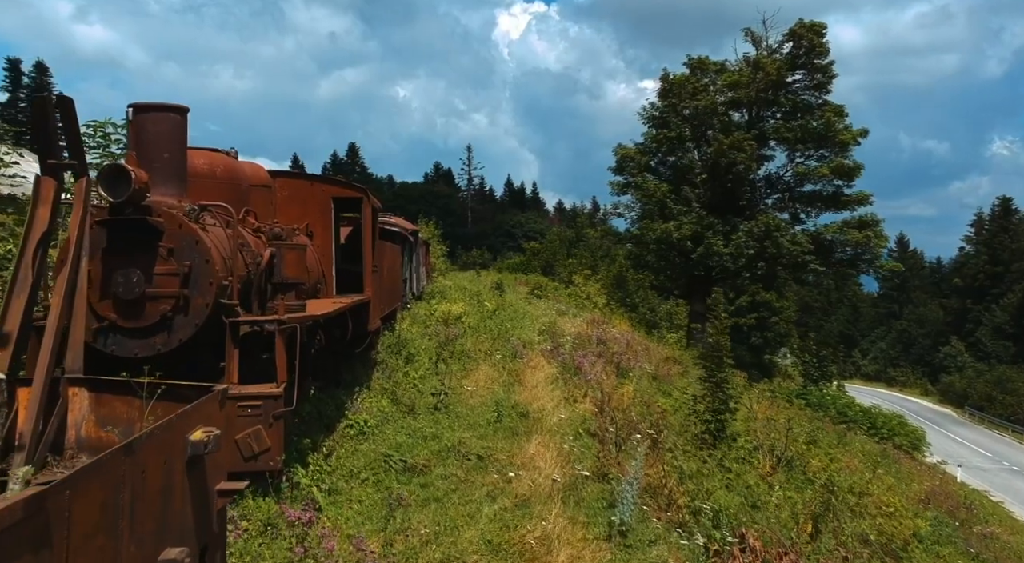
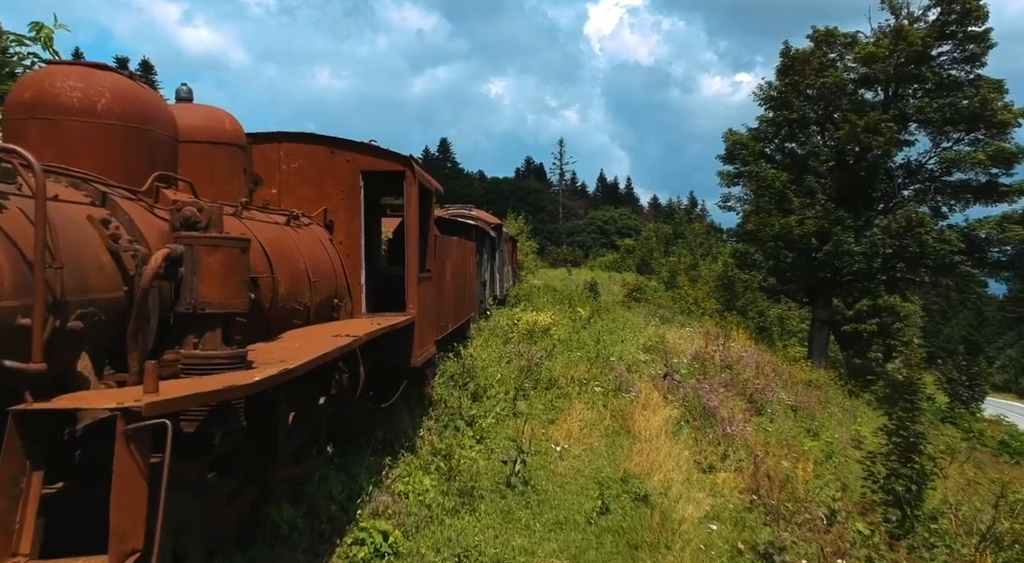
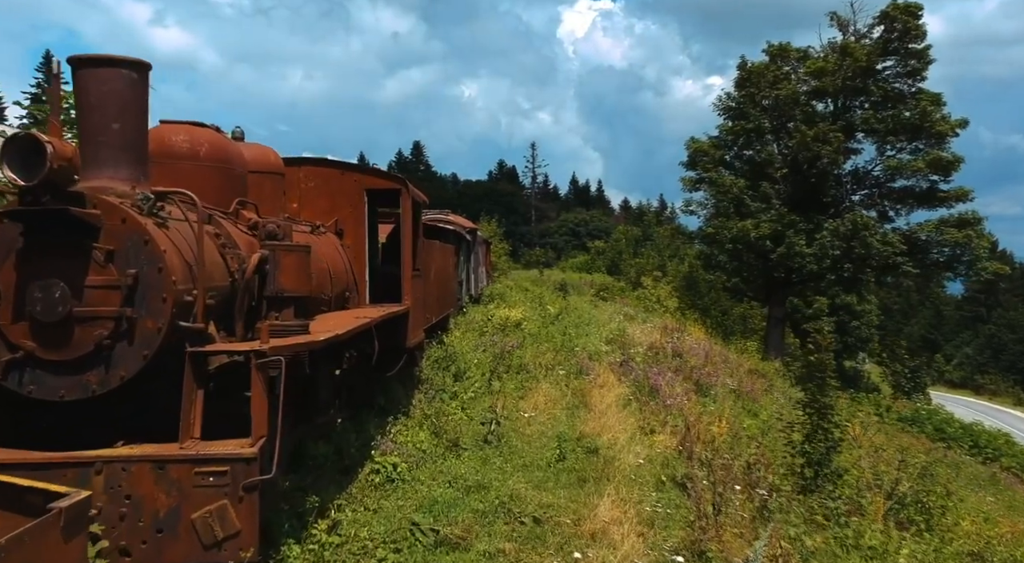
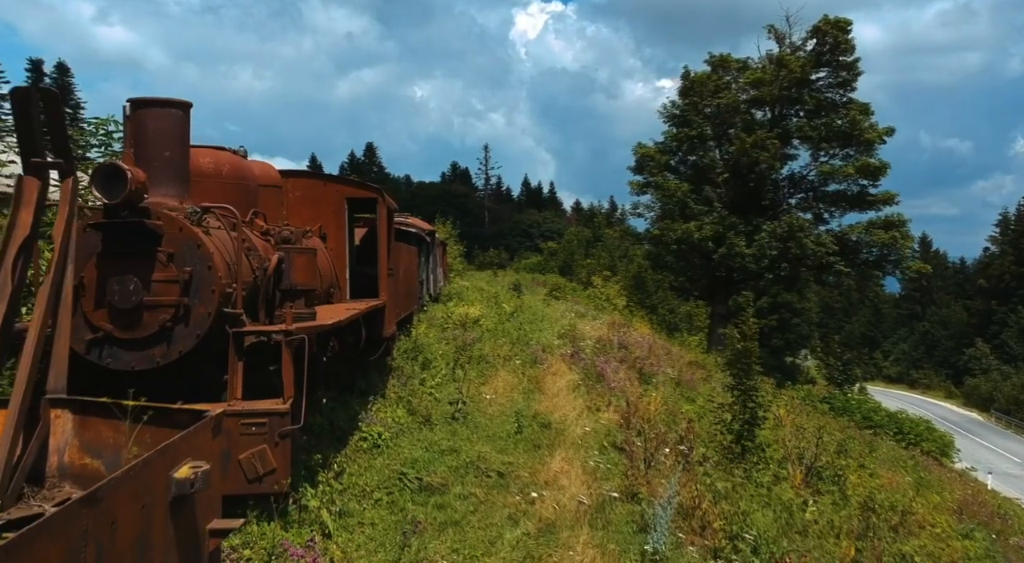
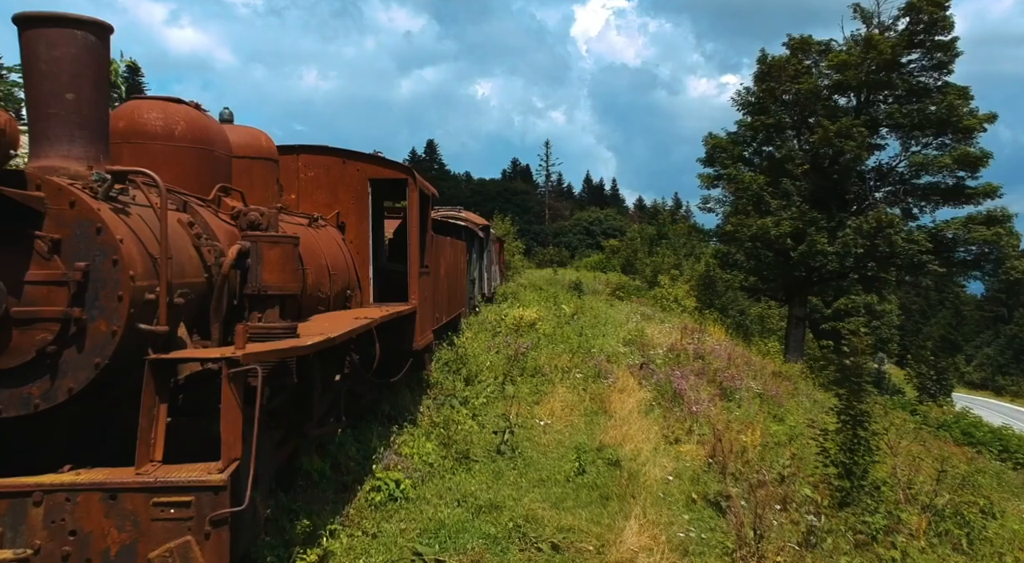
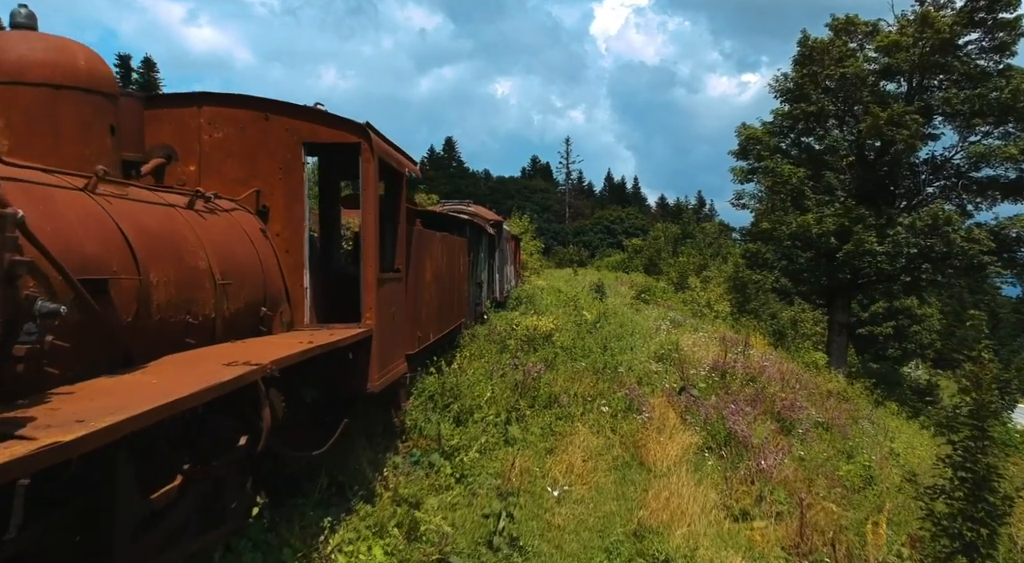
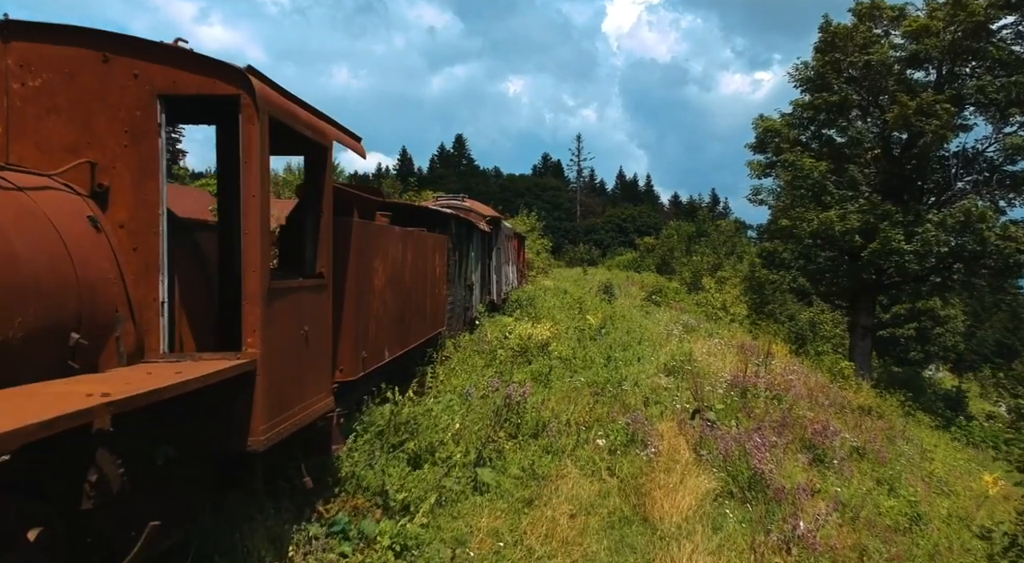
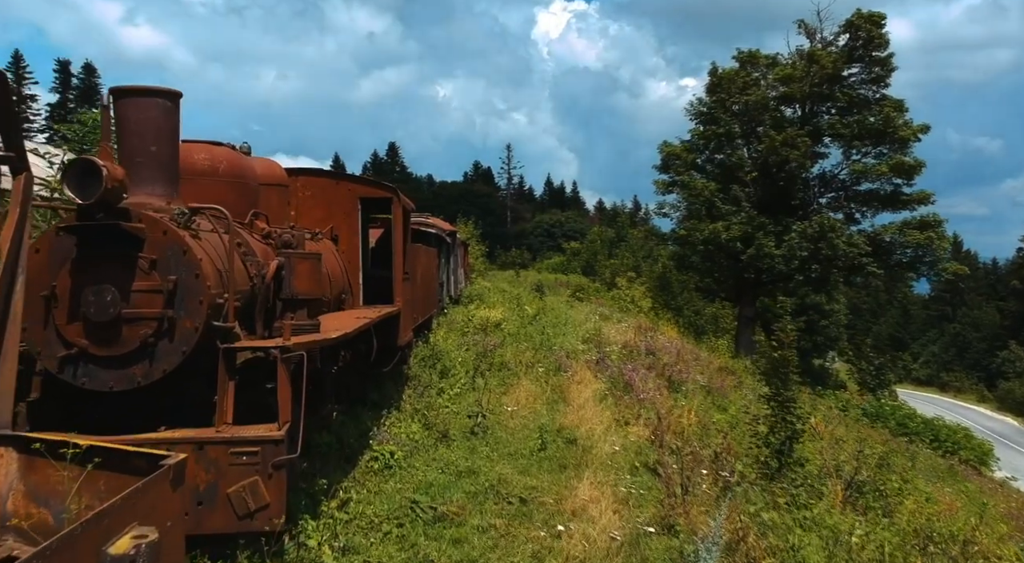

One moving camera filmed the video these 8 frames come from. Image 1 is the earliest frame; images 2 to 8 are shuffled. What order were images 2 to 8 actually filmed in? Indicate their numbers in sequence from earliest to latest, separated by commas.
4, 8, 3, 5, 2, 6, 7
